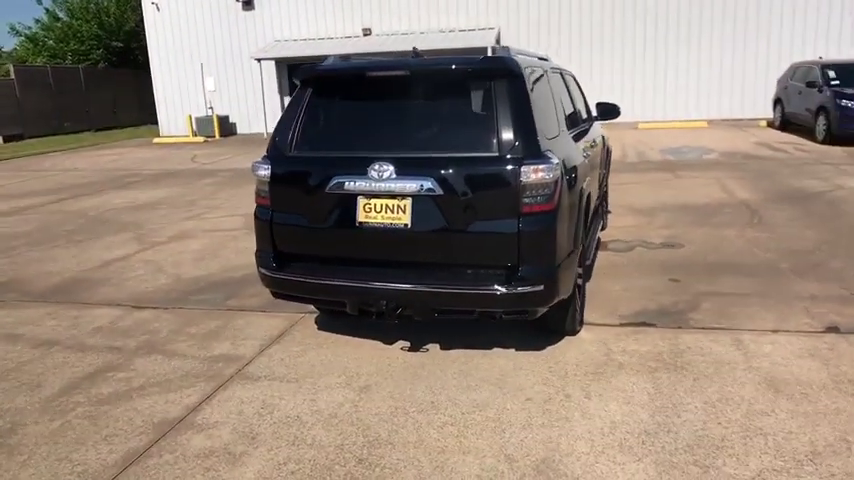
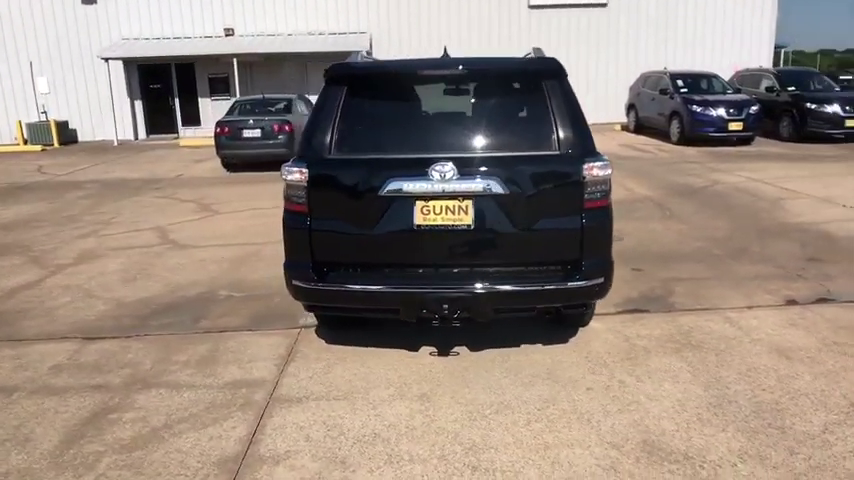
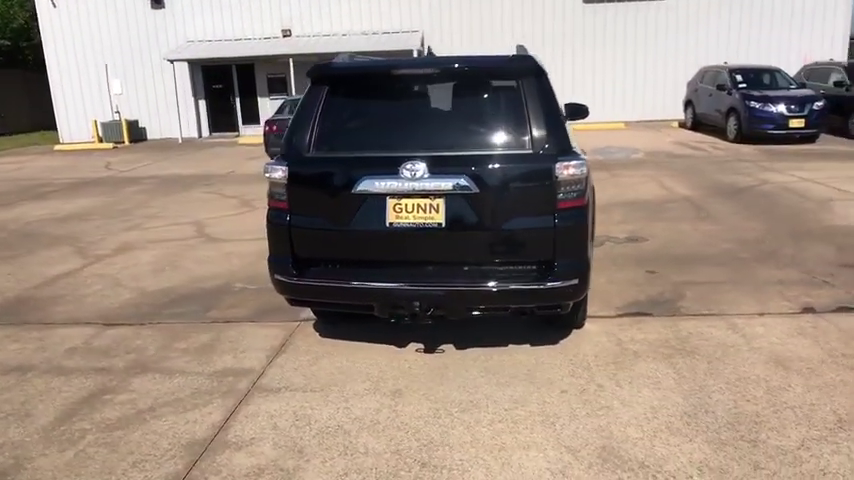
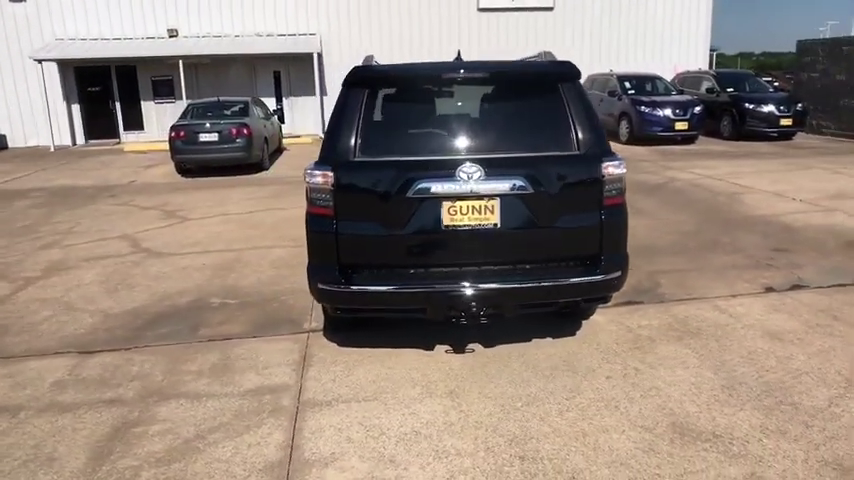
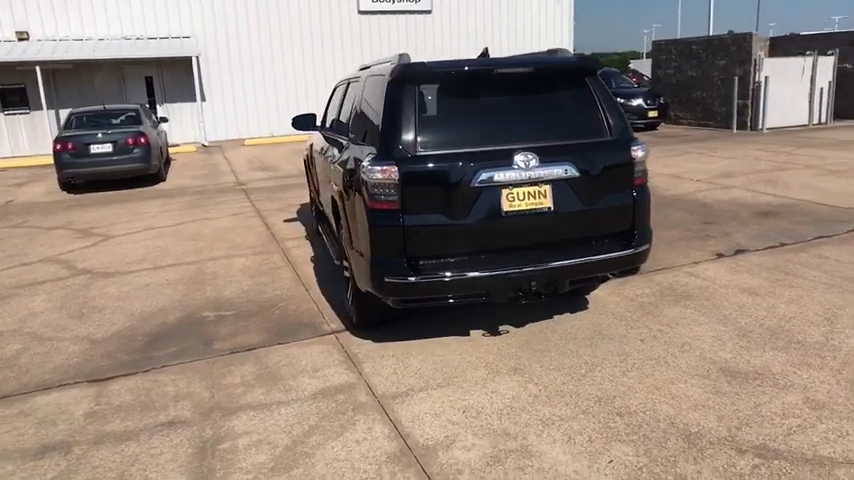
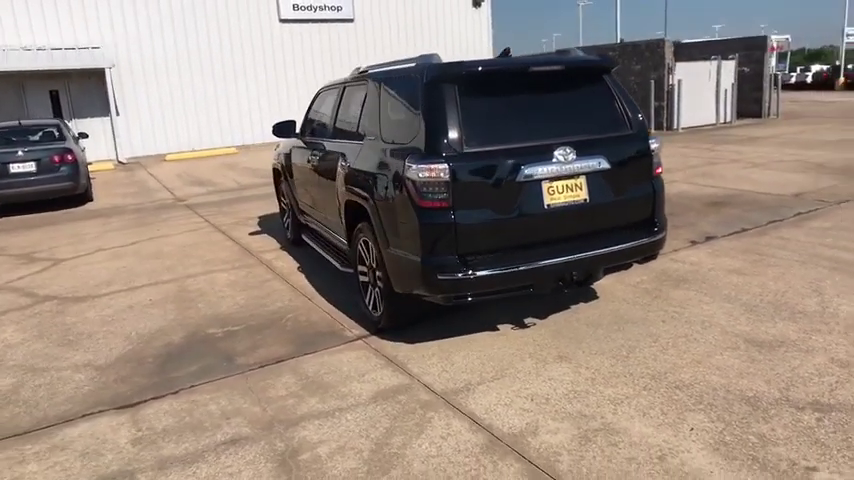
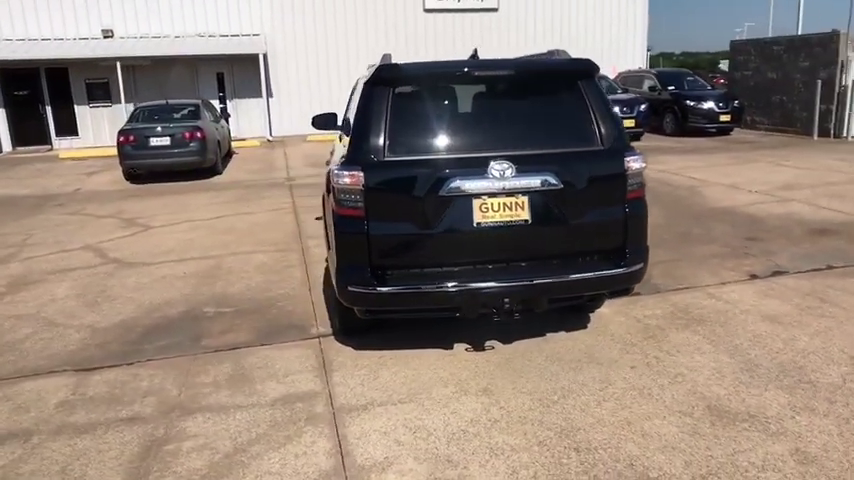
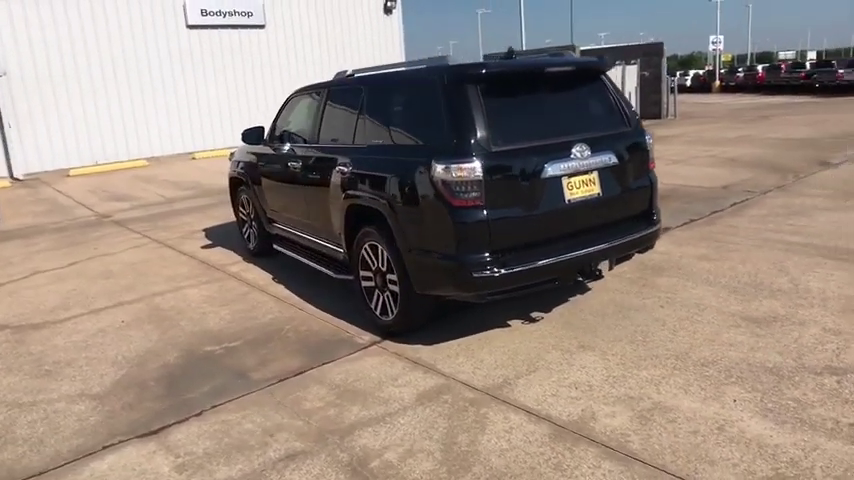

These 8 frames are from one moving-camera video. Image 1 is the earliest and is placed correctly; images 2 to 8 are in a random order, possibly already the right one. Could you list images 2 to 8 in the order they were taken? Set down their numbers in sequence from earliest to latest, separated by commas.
3, 2, 4, 7, 5, 6, 8
